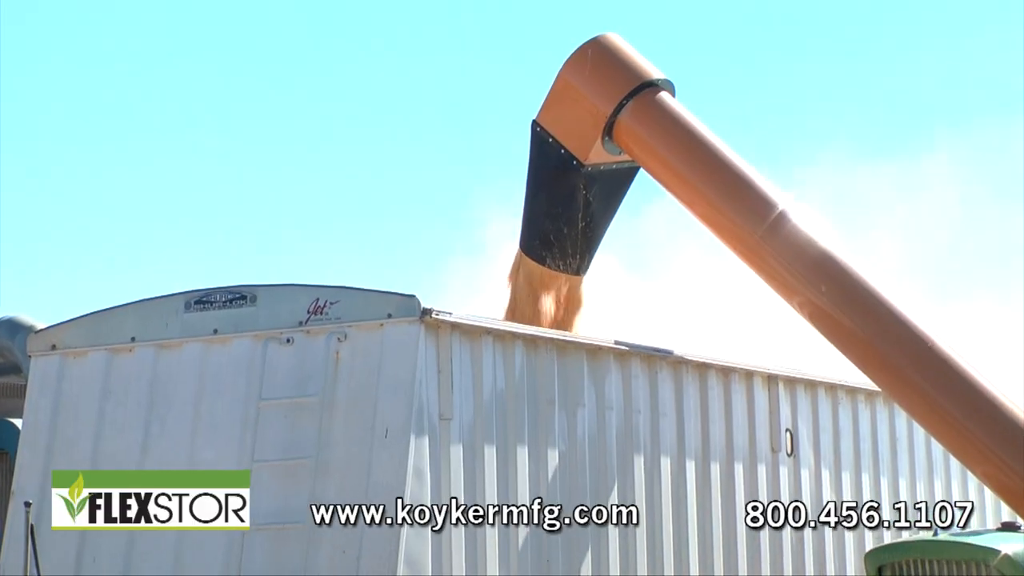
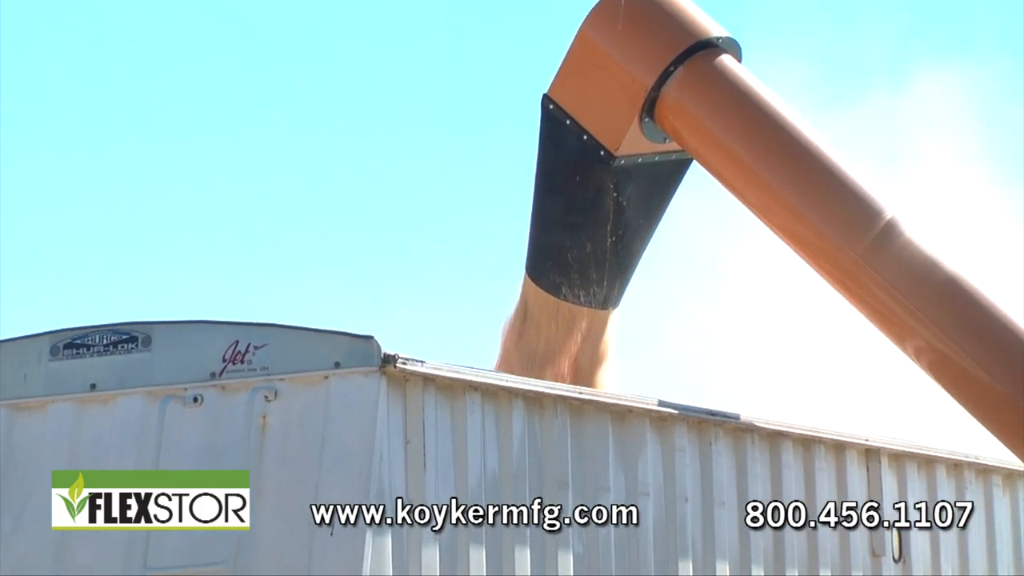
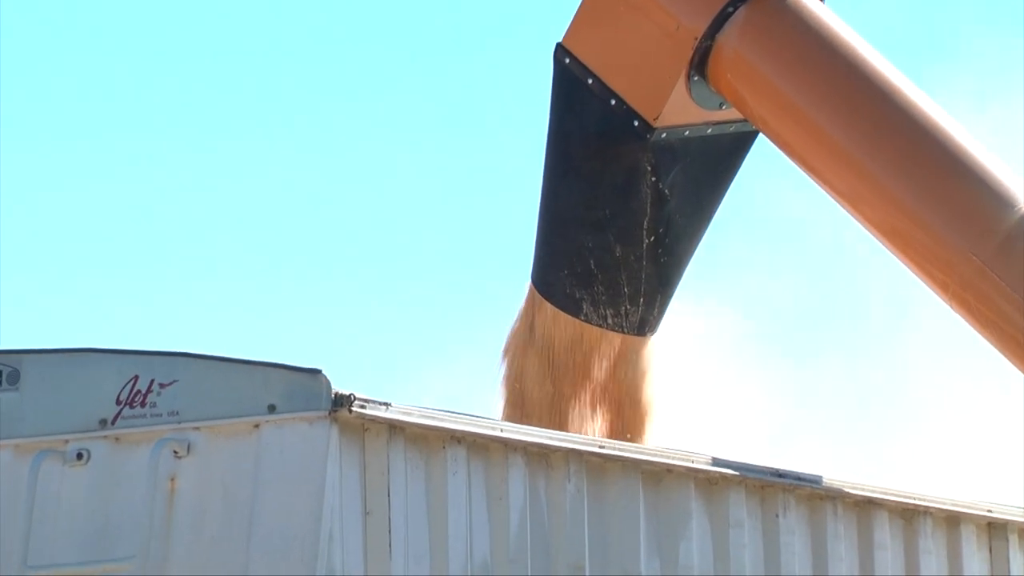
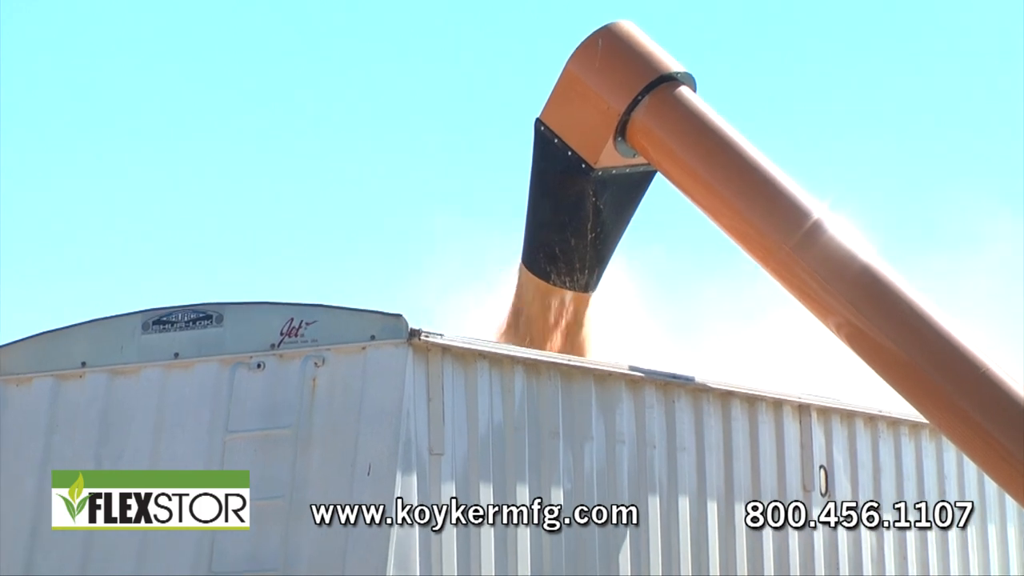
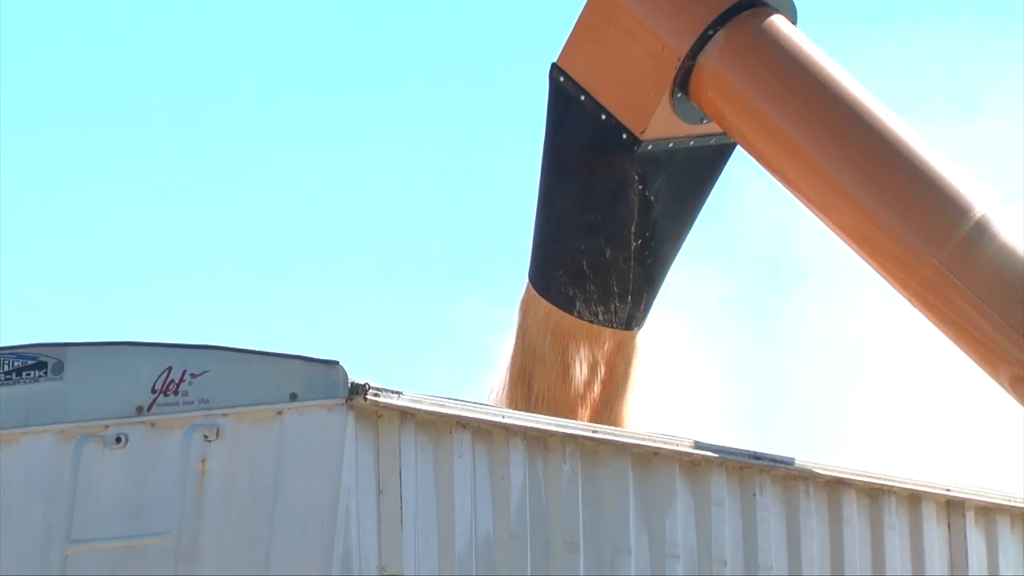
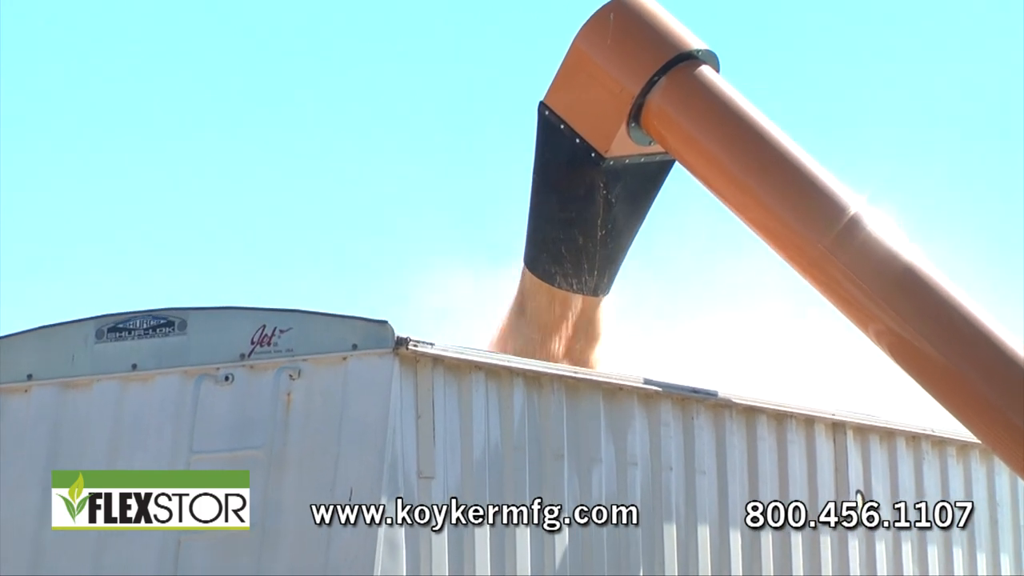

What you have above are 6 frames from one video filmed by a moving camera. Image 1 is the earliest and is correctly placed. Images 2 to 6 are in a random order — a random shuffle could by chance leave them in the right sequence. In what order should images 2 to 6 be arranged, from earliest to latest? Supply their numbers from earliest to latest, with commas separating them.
4, 6, 2, 5, 3
